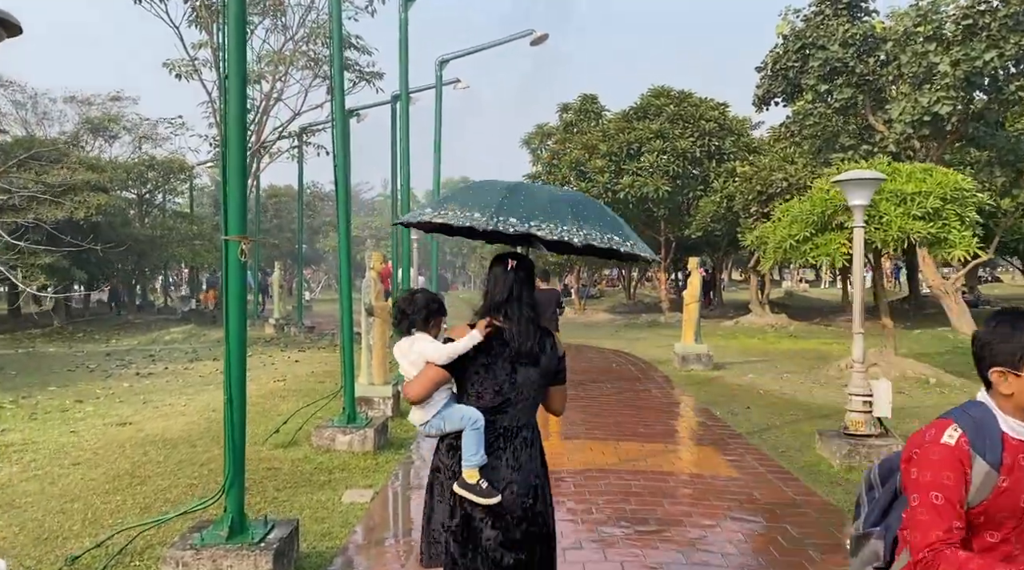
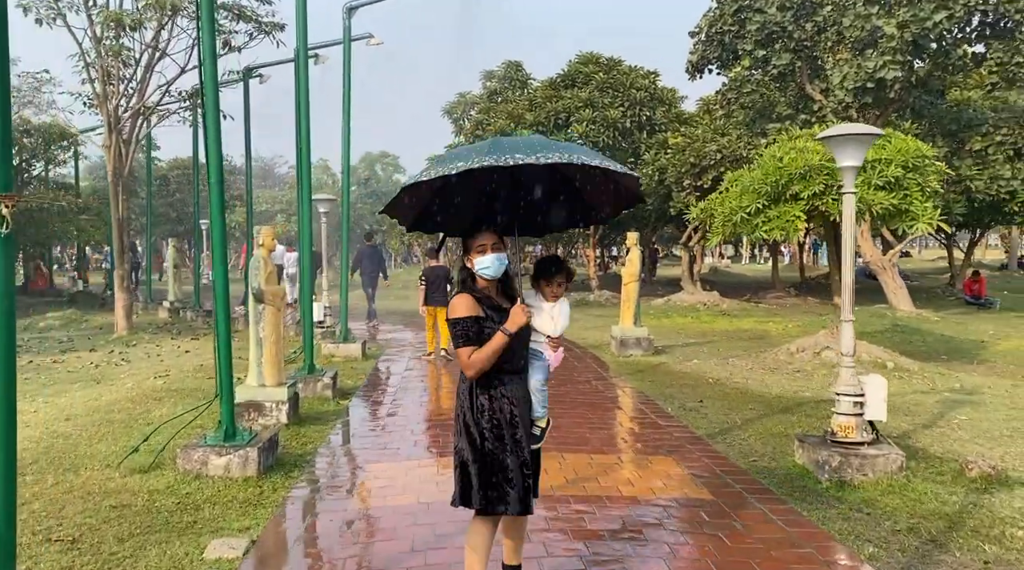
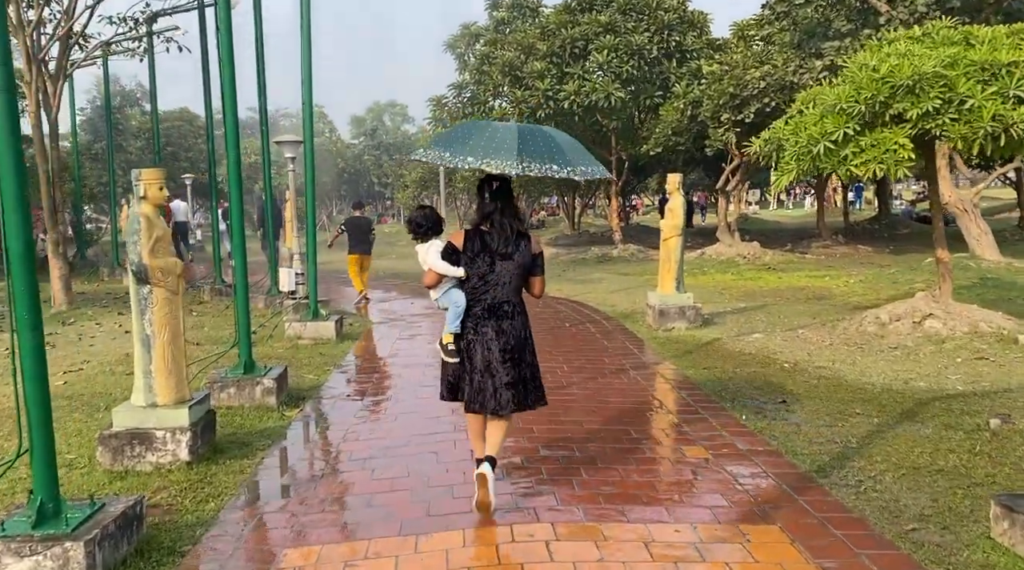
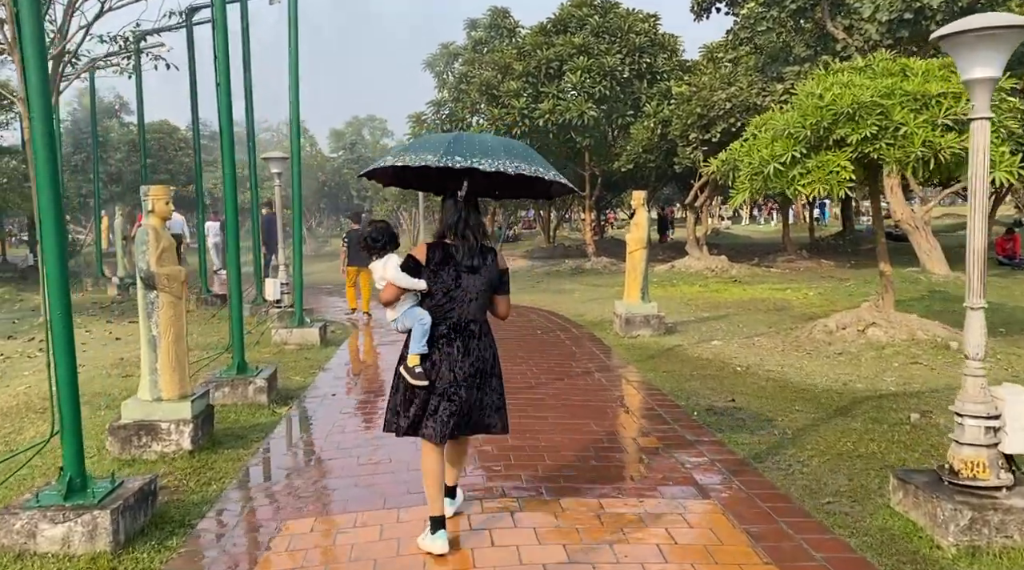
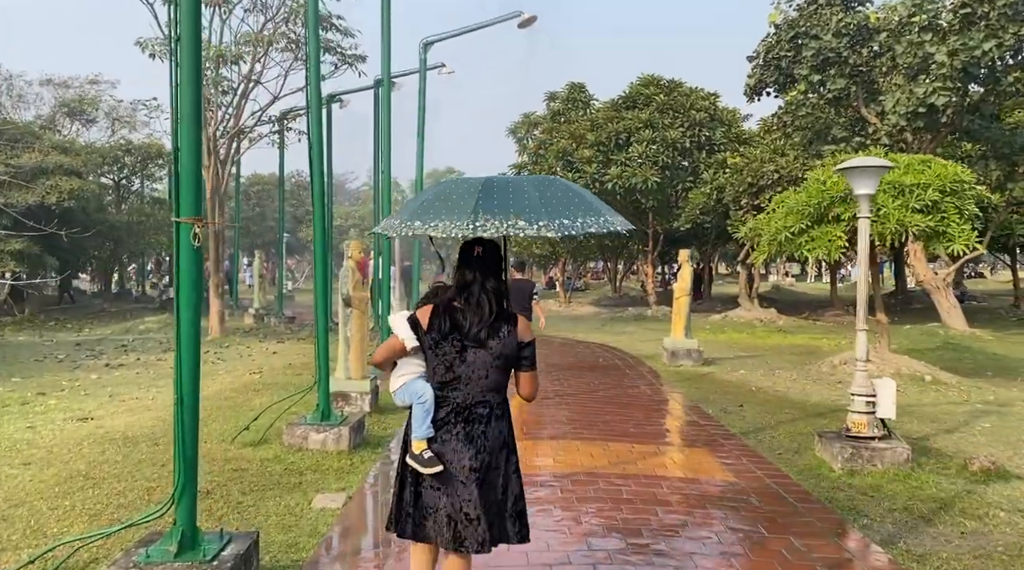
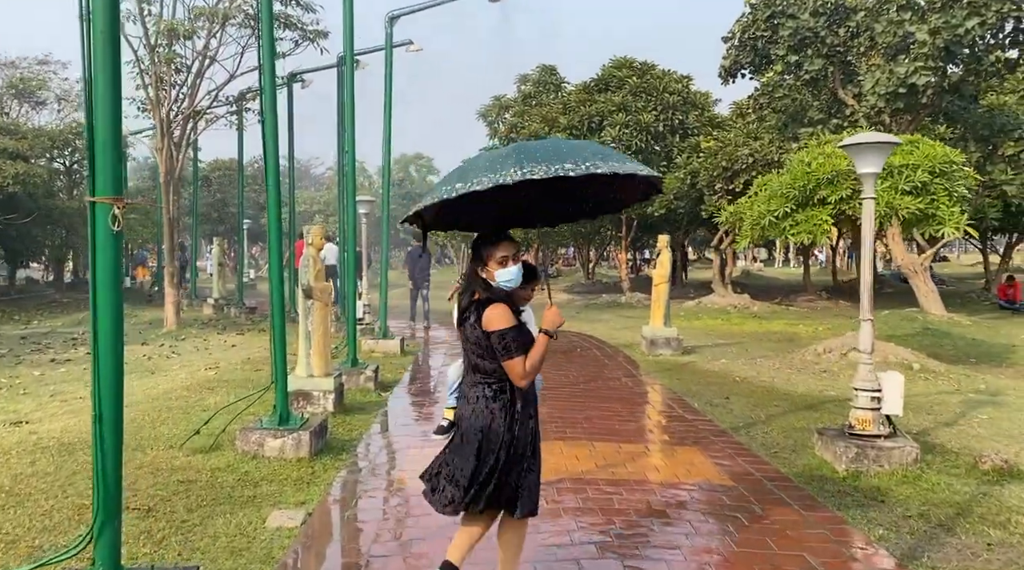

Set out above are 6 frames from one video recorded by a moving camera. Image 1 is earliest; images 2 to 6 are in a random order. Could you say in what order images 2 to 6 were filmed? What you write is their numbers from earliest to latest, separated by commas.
5, 6, 2, 4, 3
